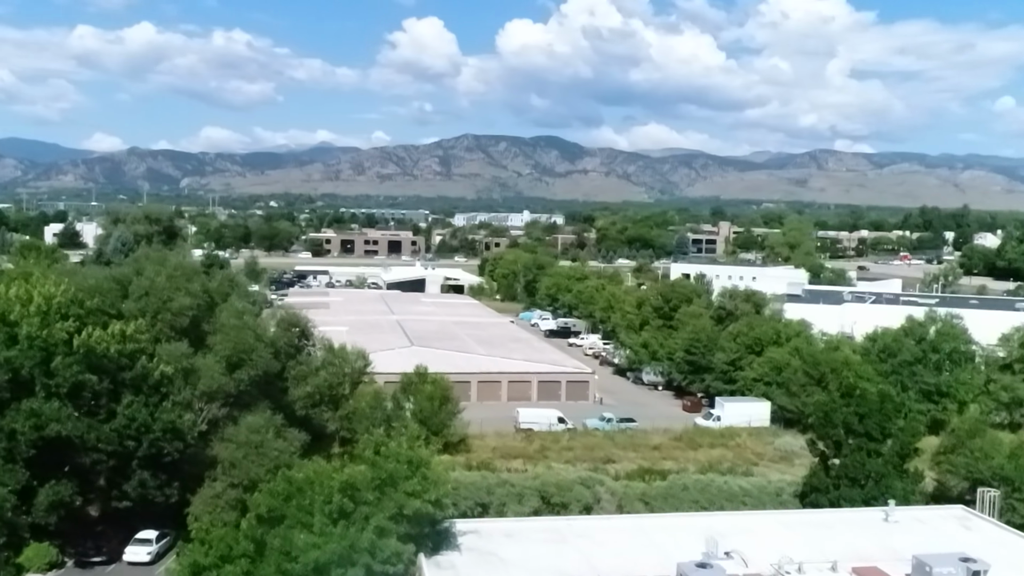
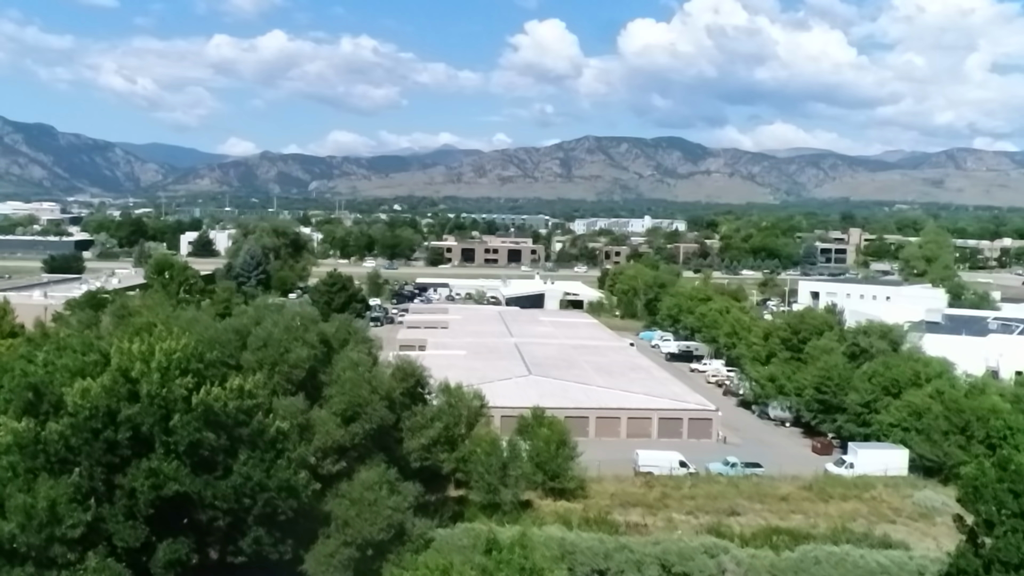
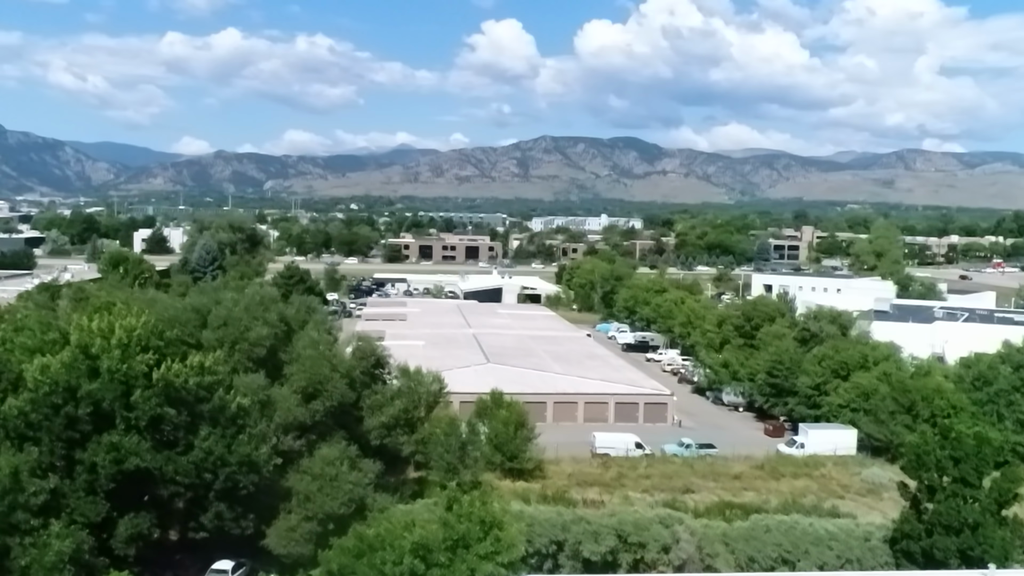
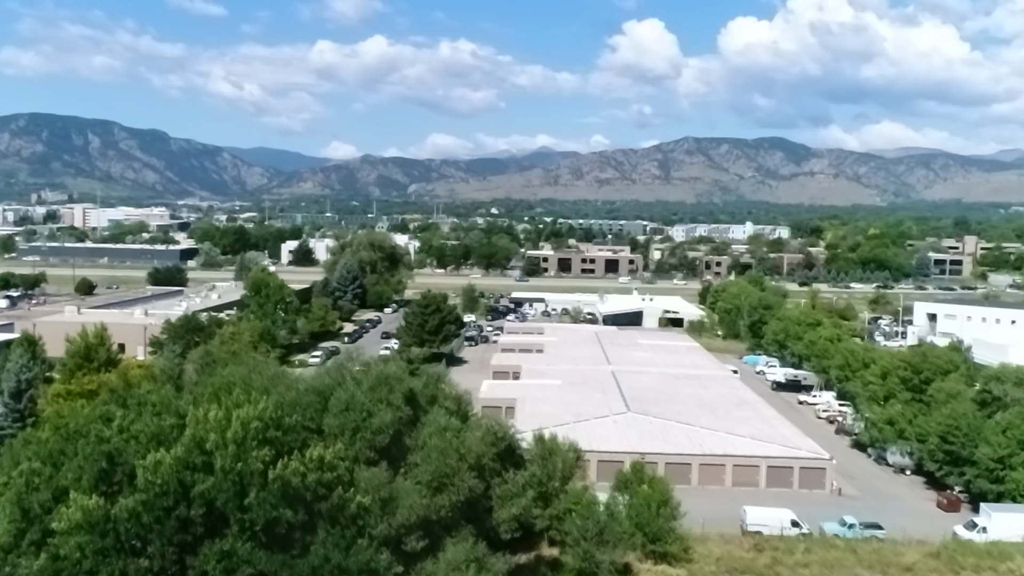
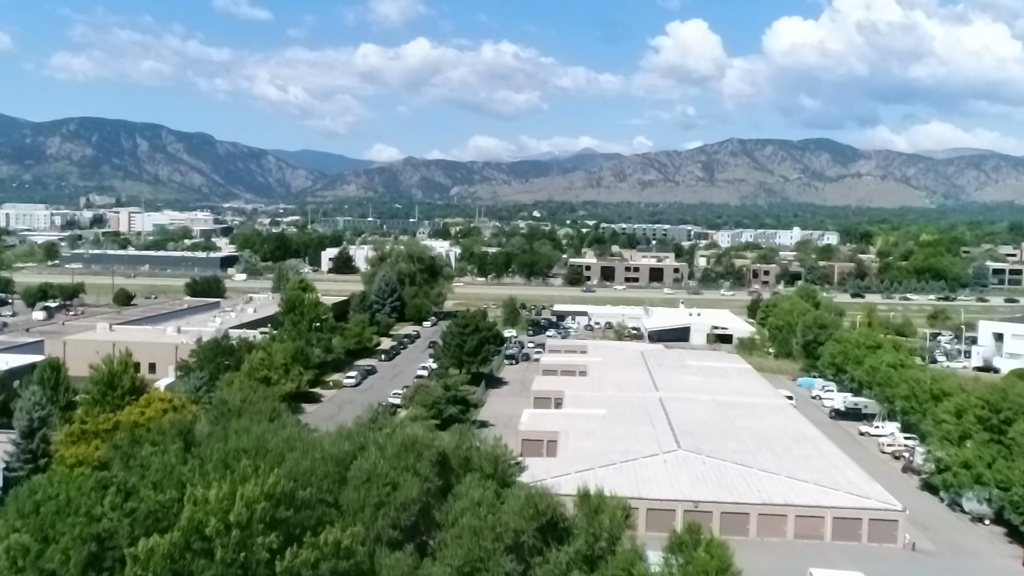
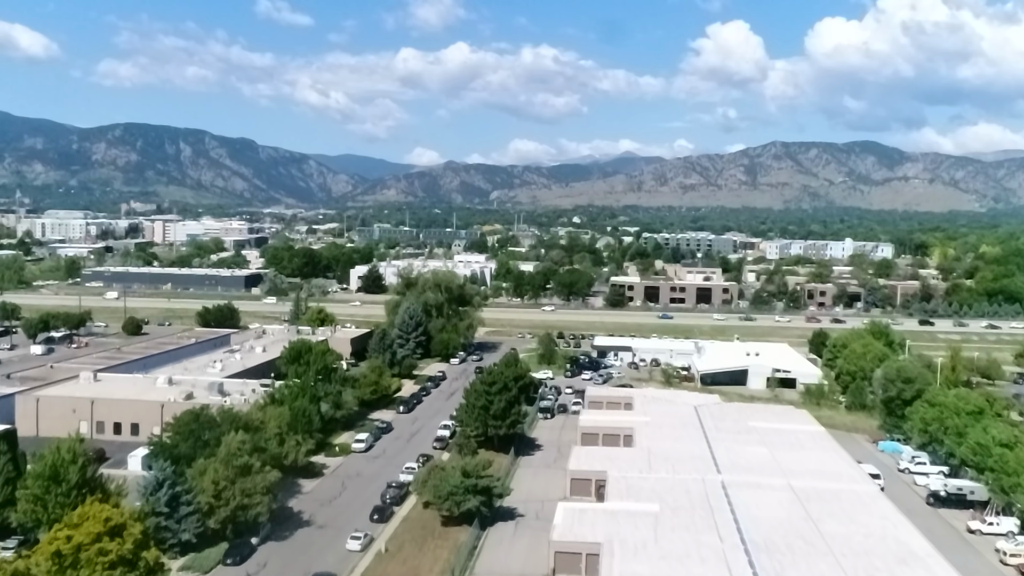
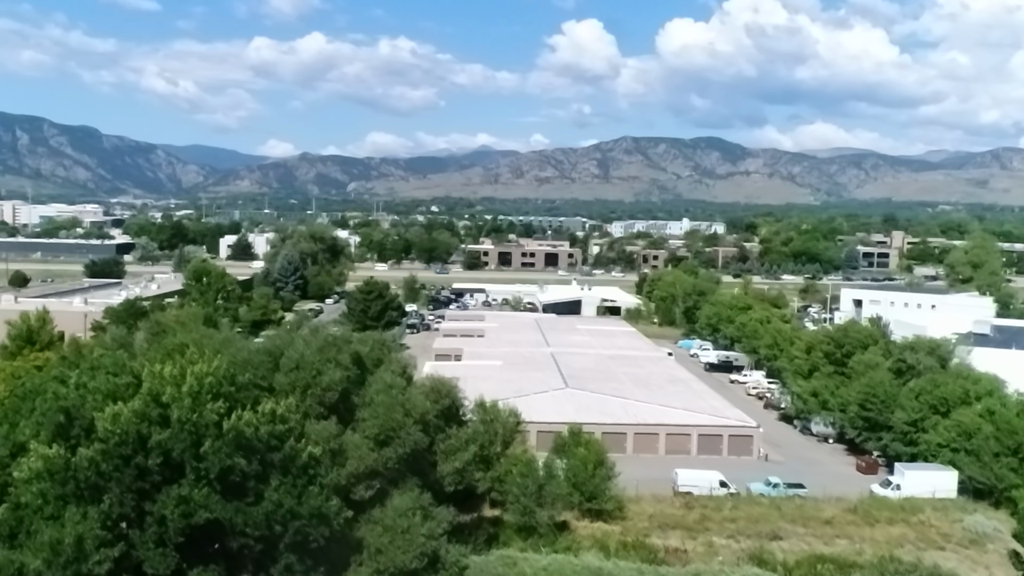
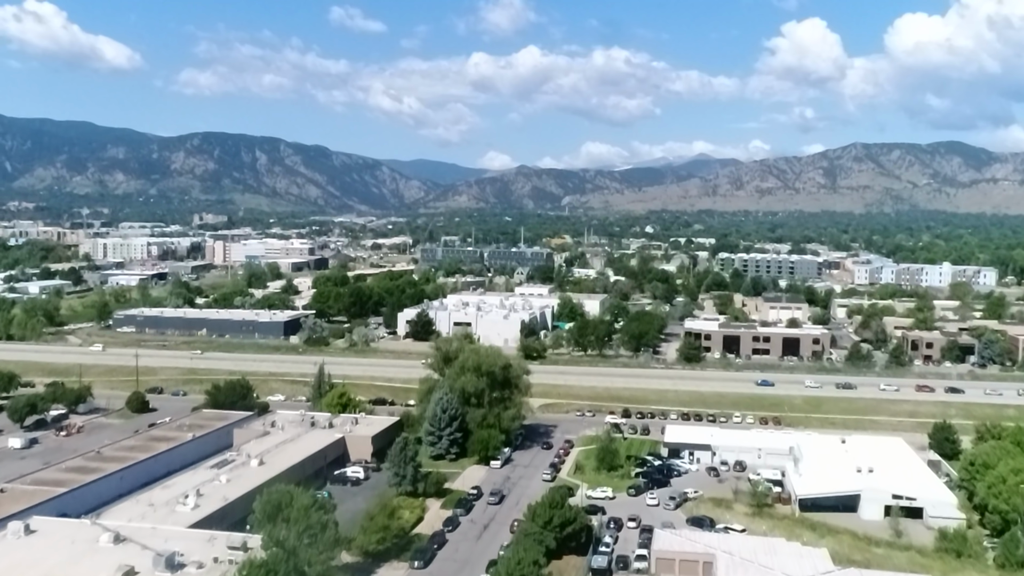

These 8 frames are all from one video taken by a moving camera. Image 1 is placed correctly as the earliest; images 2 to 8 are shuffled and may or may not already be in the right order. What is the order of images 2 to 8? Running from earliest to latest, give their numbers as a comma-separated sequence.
3, 2, 7, 4, 5, 6, 8
